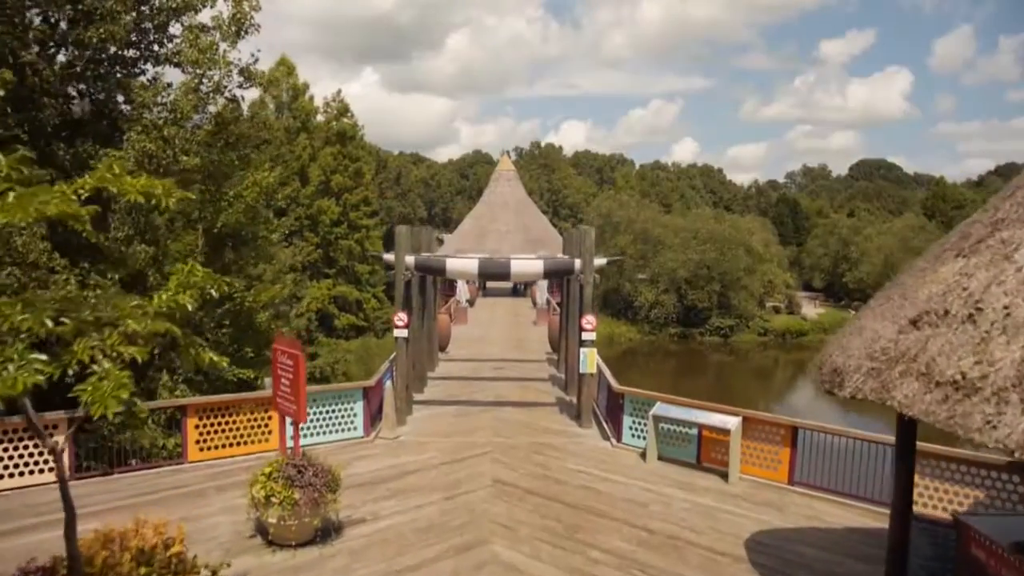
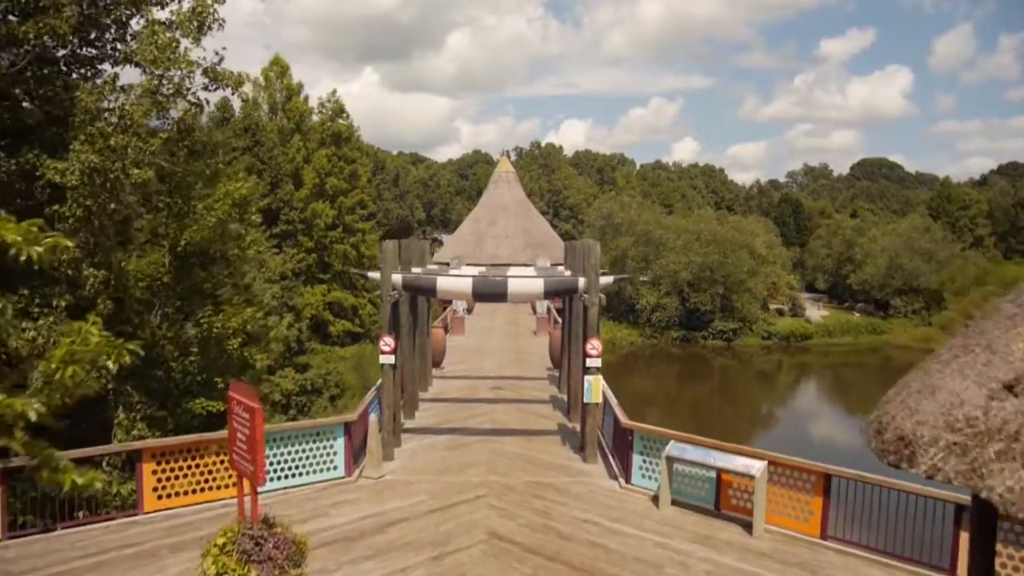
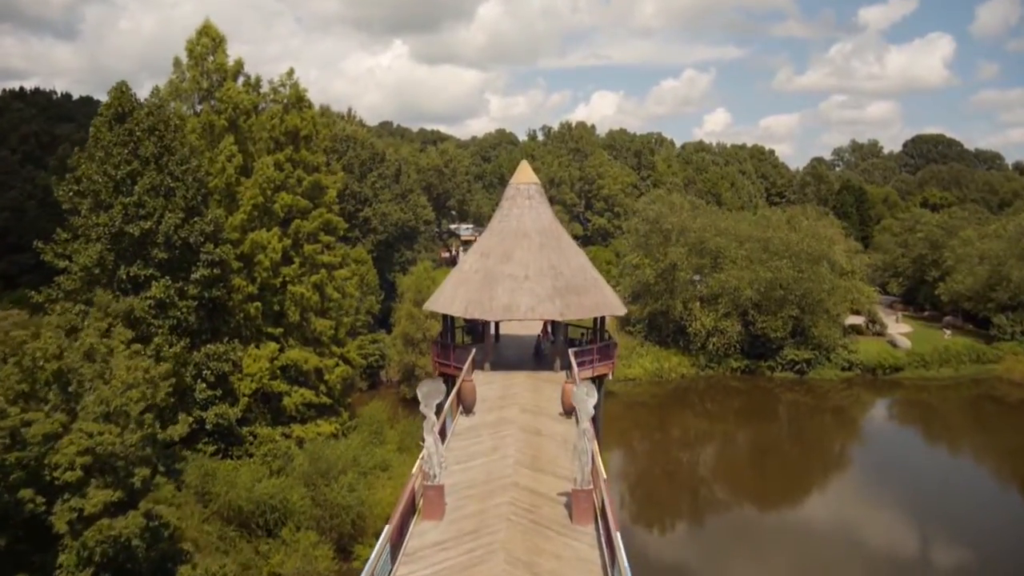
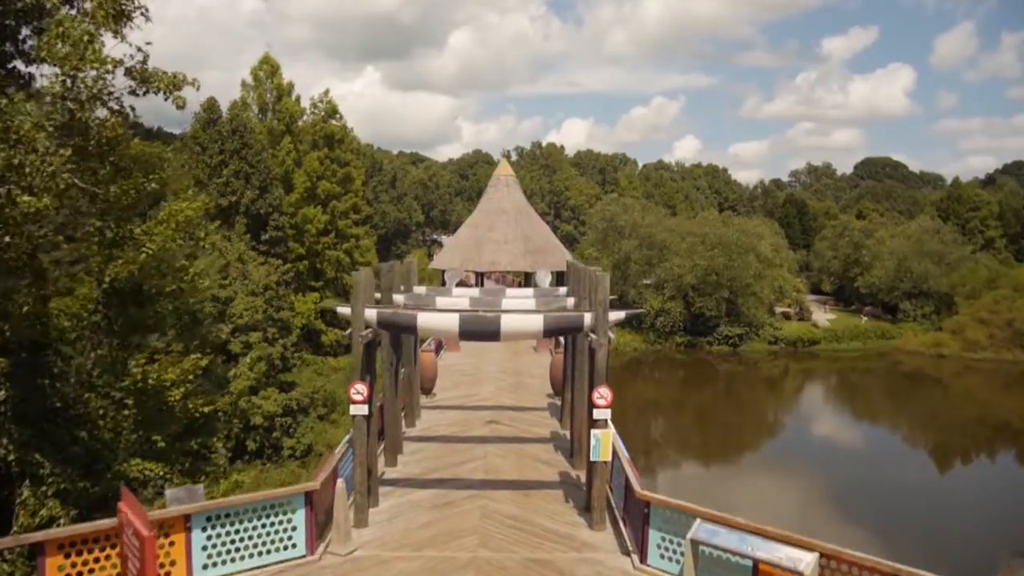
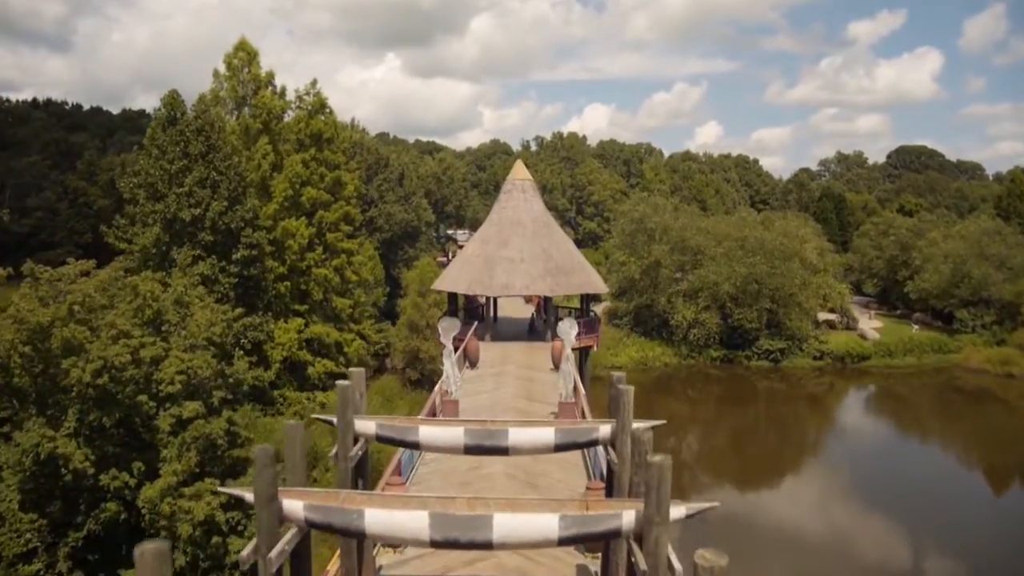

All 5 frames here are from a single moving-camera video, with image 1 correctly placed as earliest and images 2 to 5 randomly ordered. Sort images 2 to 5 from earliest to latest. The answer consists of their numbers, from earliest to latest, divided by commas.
2, 4, 5, 3
